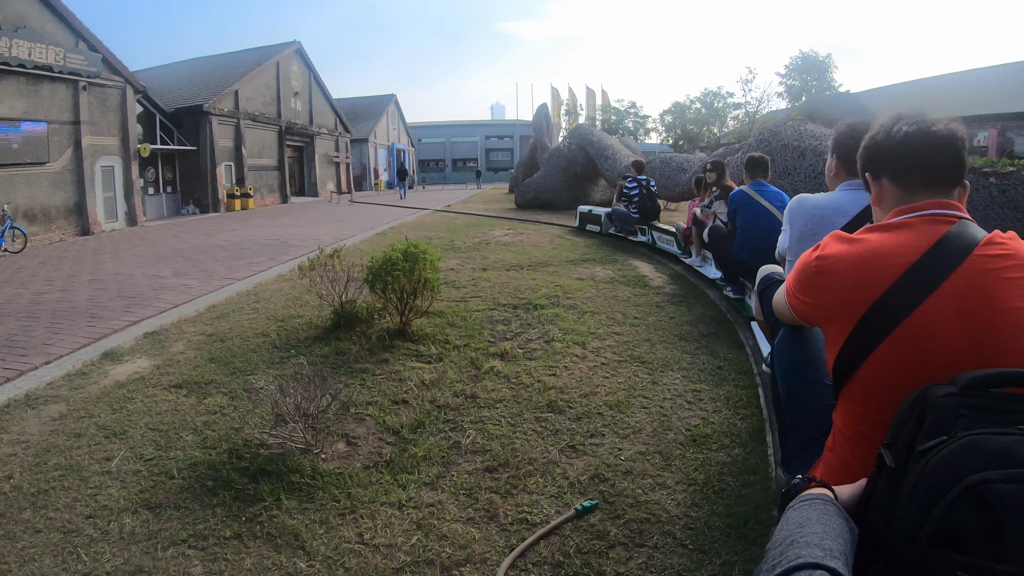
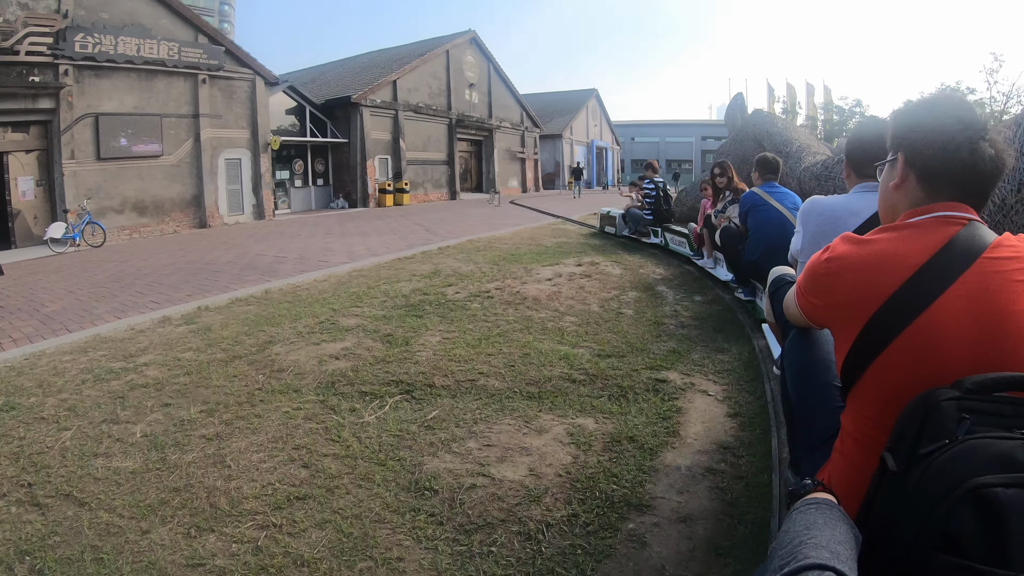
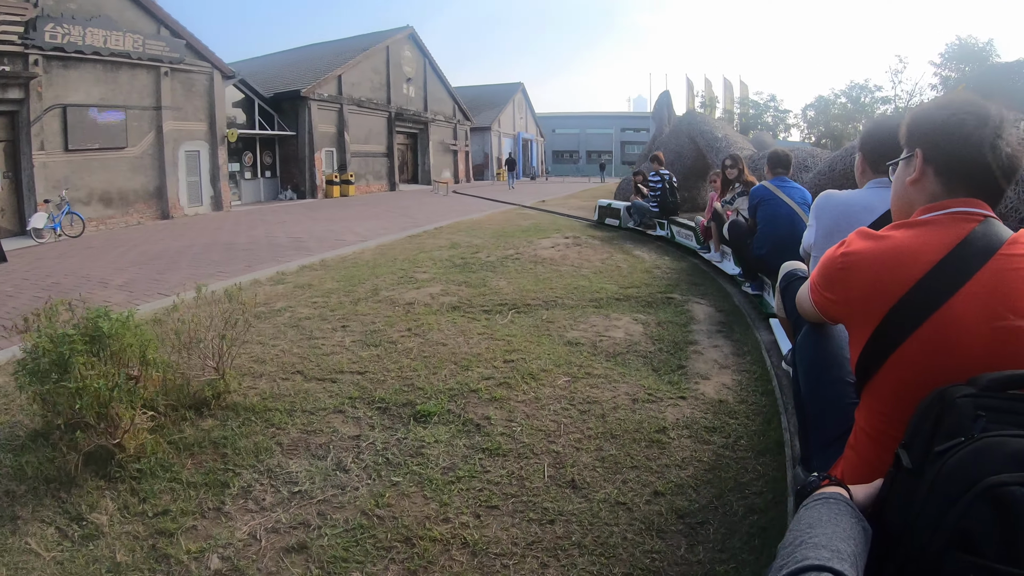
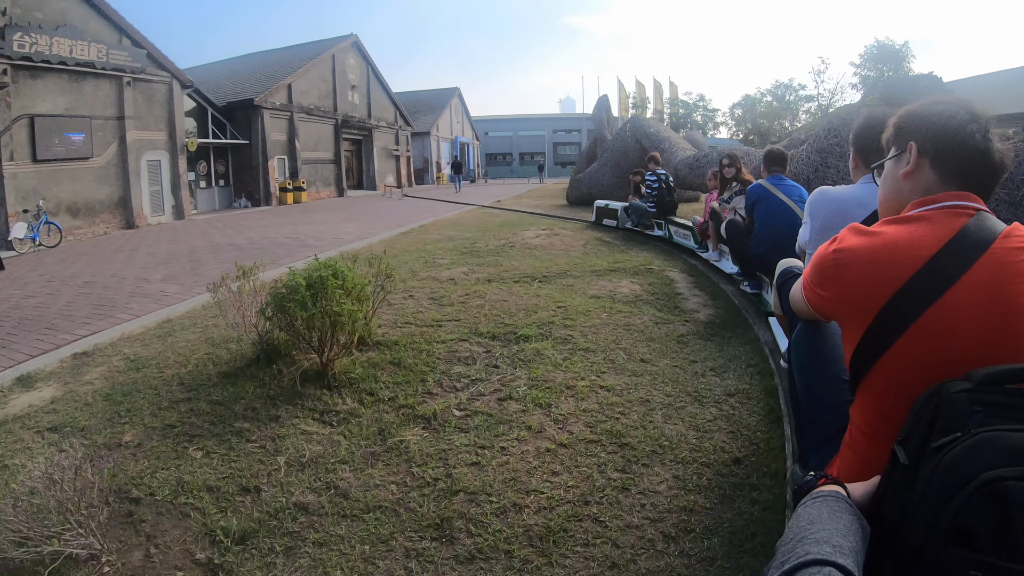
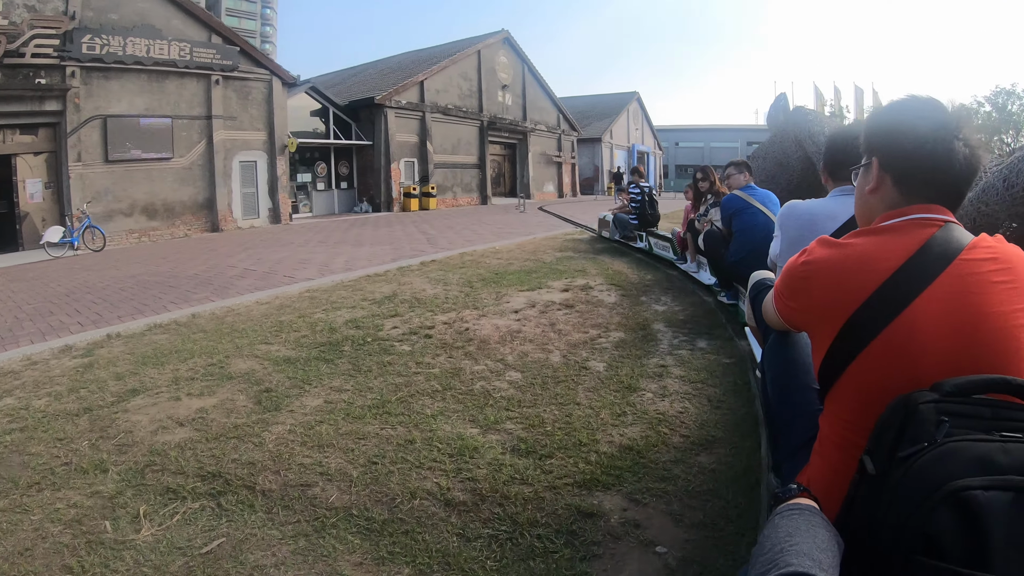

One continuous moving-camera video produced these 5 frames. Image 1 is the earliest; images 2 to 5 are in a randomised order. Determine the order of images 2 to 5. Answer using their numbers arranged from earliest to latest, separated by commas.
4, 3, 2, 5
